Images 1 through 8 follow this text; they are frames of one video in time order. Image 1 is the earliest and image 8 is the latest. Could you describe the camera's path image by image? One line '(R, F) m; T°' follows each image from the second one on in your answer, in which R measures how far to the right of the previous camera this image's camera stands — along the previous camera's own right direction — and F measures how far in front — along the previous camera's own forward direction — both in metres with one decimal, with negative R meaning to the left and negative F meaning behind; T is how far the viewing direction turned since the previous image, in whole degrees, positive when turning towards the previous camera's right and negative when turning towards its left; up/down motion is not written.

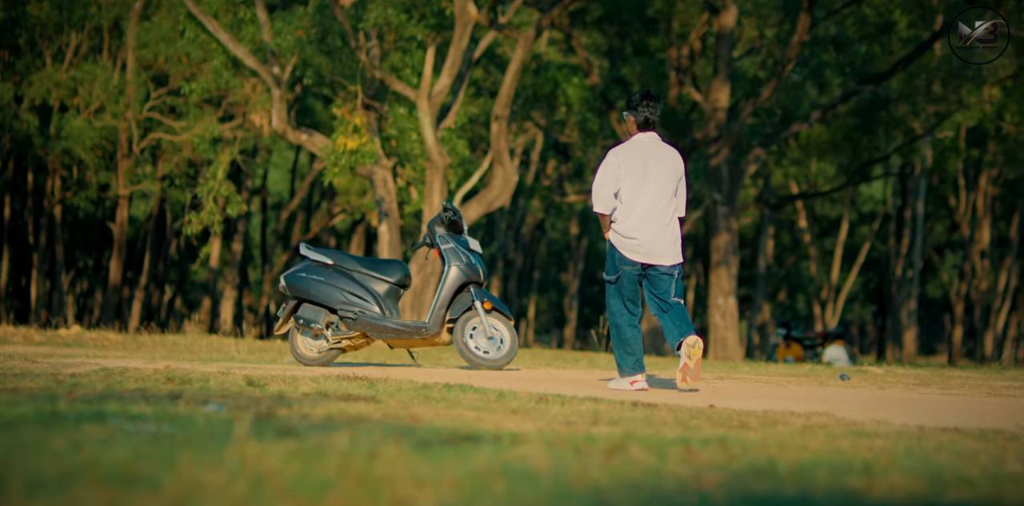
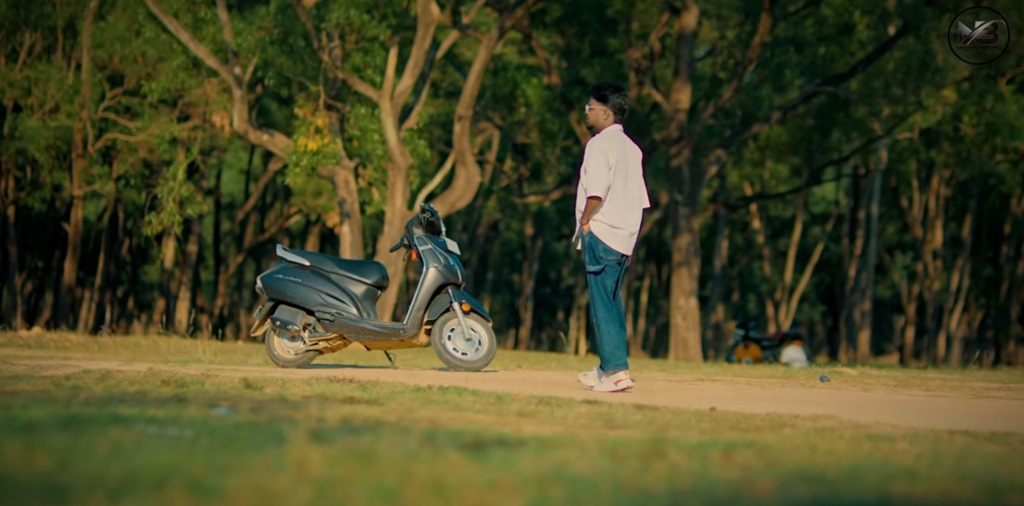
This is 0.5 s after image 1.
(-0.2, 0.0) m; +1°
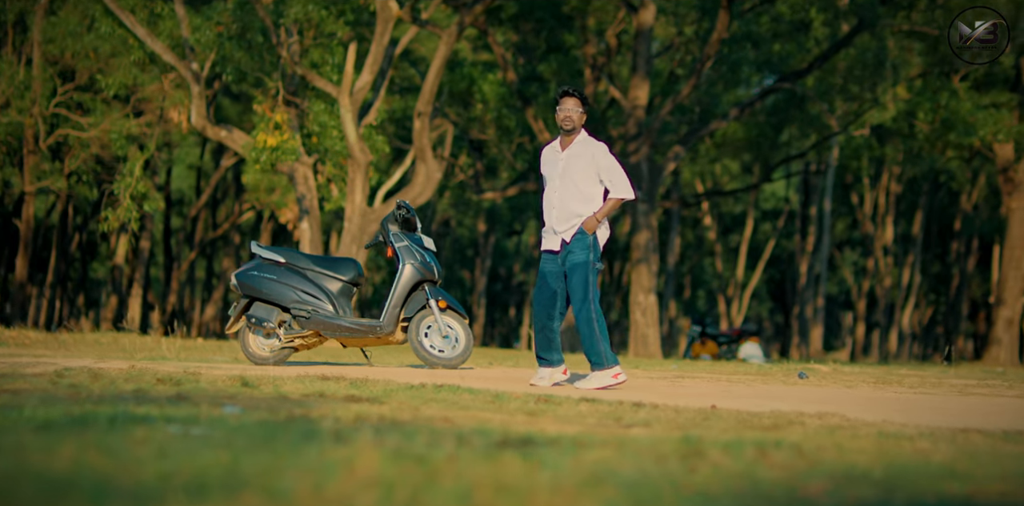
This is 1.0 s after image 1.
(-0.2, 0.0) m; +1°
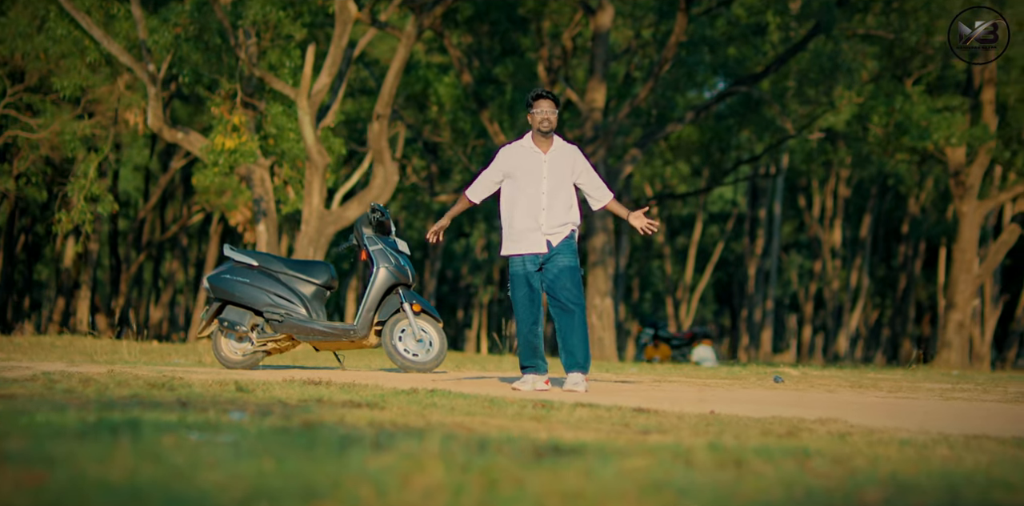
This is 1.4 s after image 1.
(-0.2, 0.0) m; +1°
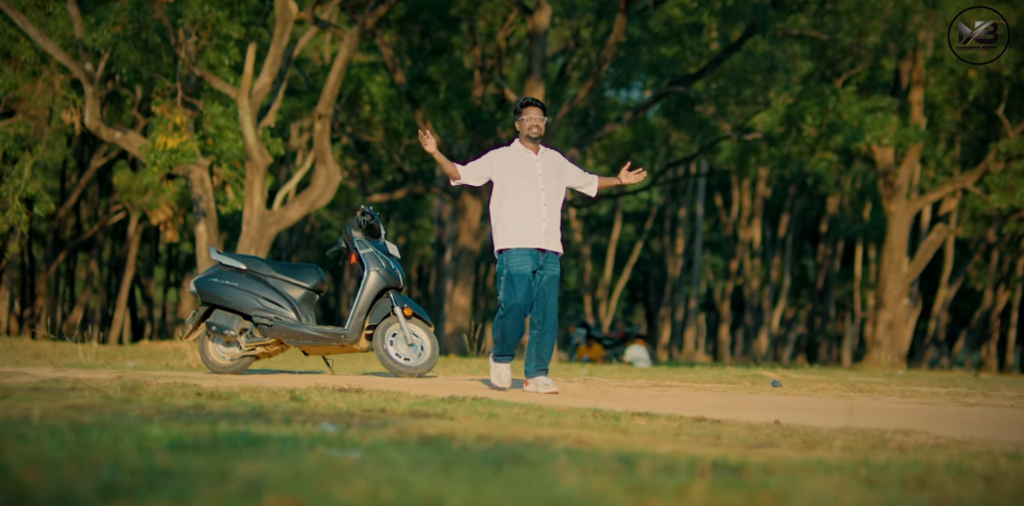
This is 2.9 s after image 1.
(-0.5, 0.0) m; 0°
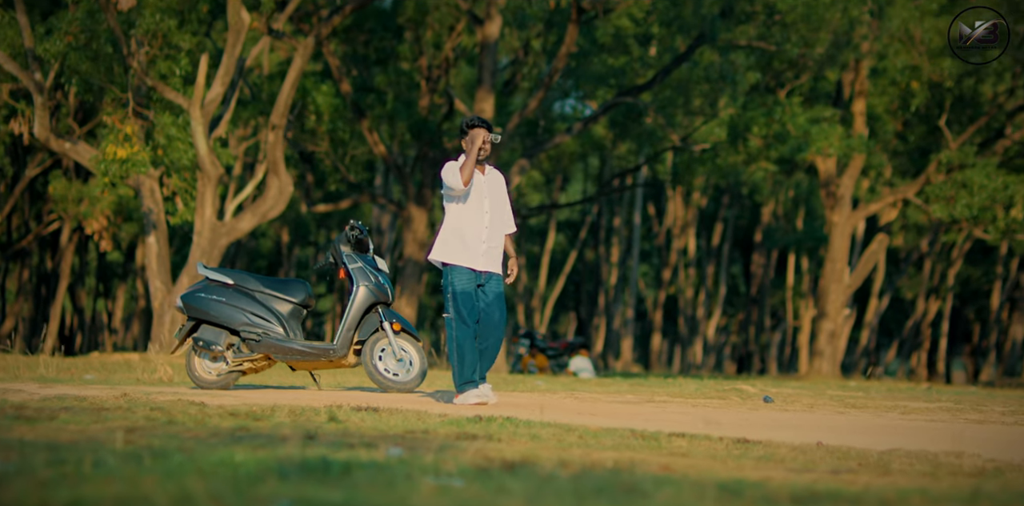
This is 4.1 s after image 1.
(-0.4, 0.0) m; 0°
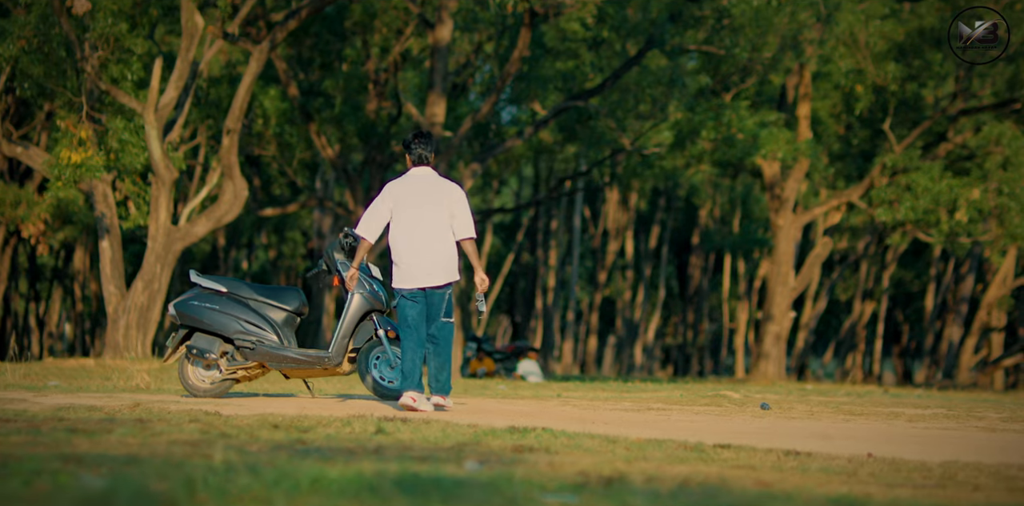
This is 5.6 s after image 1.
(-0.5, -0.1) m; 0°
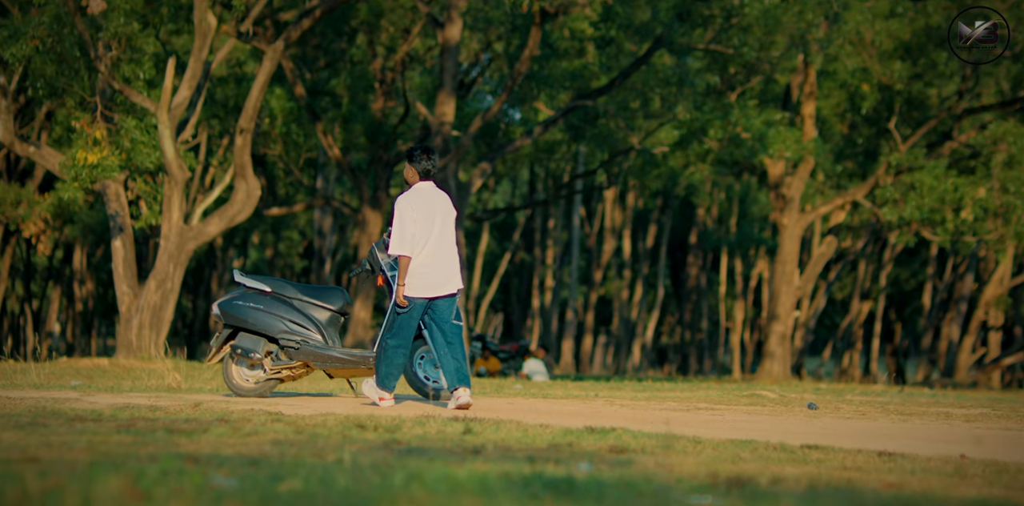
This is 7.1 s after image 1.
(-0.4, -0.1) m; -3°
